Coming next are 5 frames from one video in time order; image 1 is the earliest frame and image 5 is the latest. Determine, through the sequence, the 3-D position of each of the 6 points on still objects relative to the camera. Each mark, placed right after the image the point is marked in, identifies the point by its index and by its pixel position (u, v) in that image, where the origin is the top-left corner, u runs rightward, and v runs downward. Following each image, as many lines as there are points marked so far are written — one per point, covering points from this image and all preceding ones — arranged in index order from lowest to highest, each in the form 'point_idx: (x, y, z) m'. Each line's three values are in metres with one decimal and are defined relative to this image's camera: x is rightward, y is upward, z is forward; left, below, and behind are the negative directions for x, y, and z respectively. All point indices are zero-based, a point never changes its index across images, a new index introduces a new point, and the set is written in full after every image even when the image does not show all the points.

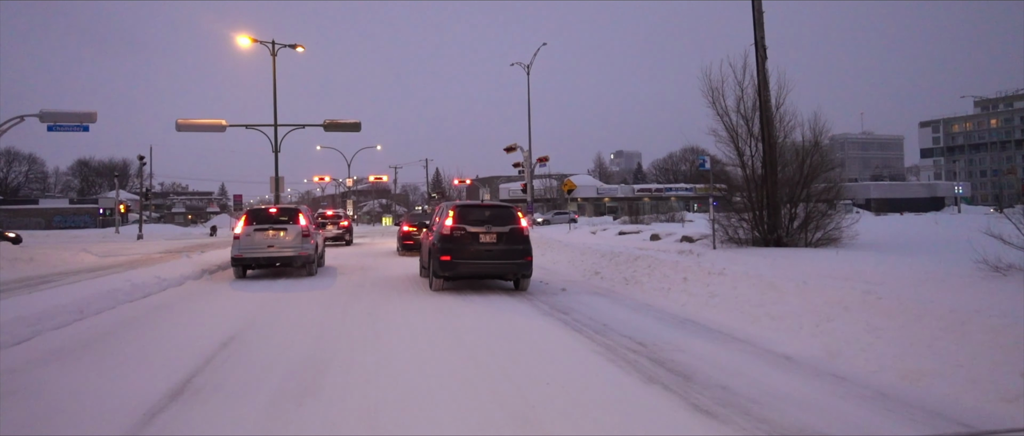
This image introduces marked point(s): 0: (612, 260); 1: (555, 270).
0: (+2.2, -0.9, +15.5) m
1: (+1.0, -1.3, +16.5) m
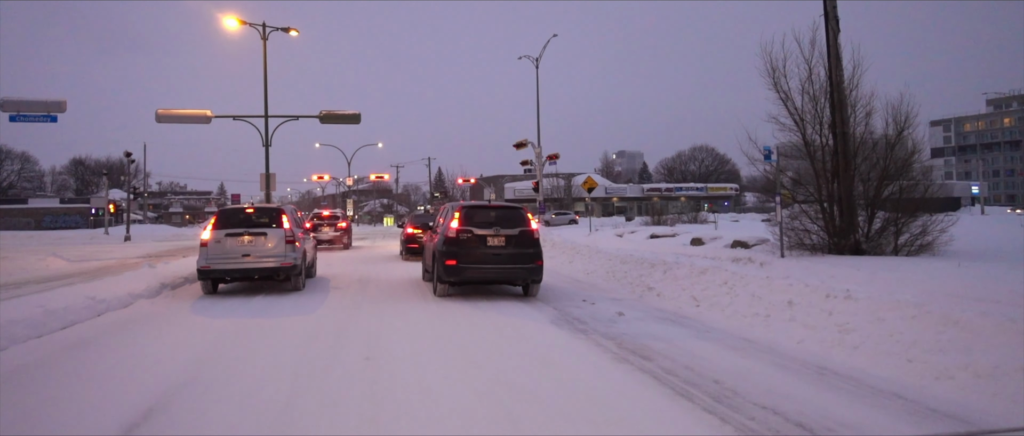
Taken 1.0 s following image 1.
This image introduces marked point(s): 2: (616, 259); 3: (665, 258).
0: (+2.8, -1.0, +12.8) m
1: (+1.6, -1.3, +13.8) m
2: (+2.4, -0.9, +15.3) m
3: (+3.3, -0.8, +14.2) m
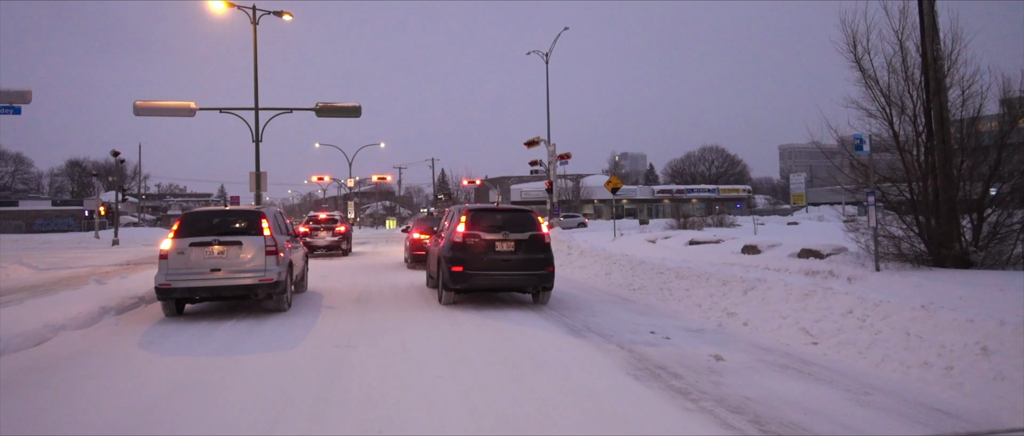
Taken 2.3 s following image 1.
0: (+3.3, -1.0, +10.2) m
1: (+2.2, -1.4, +11.2) m
2: (+3.0, -1.0, +12.7) m
3: (+3.8, -0.9, +11.6) m
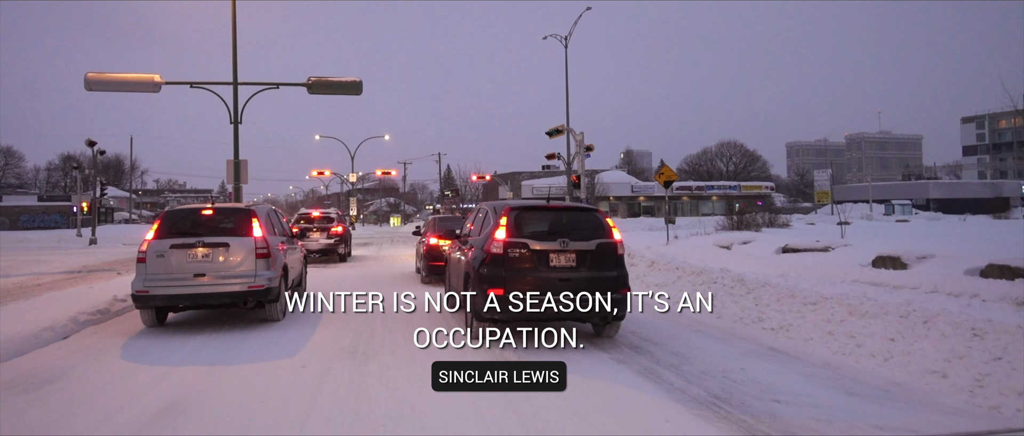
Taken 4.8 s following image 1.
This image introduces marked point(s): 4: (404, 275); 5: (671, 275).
0: (+4.2, -1.1, +6.0) m
1: (+3.1, -1.4, +7.0) m
2: (+3.9, -1.0, +8.5) m
3: (+4.7, -0.9, +7.4) m
4: (-2.7, -1.4, +16.4) m
5: (+2.9, -1.1, +12.1) m
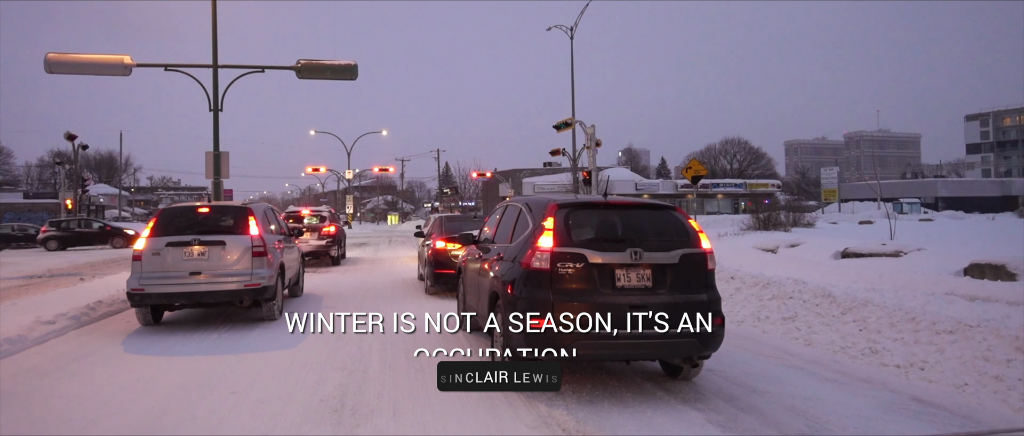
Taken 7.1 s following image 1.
0: (+4.6, -1.1, +4.0) m
1: (+3.5, -1.4, +5.0) m
2: (+4.3, -1.0, +6.5) m
3: (+5.1, -1.0, +5.4) m
4: (-2.3, -1.4, +14.4) m
5: (+3.3, -1.1, +10.1) m
